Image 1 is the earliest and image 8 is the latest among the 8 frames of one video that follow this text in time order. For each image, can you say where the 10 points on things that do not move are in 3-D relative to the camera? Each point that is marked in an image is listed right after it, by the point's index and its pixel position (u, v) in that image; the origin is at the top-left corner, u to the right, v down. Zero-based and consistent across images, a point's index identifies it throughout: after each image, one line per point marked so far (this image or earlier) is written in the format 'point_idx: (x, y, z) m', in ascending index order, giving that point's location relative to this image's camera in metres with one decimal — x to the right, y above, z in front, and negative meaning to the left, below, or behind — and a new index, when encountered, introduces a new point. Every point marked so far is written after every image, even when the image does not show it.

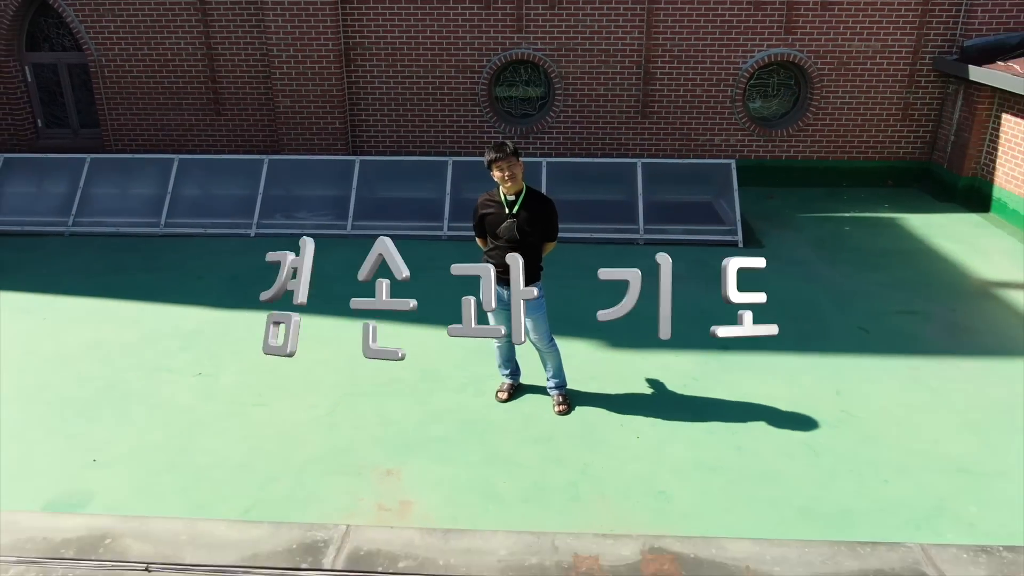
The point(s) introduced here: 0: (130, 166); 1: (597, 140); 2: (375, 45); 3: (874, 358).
0: (-4.1, +1.3, +8.7) m
1: (+1.1, +1.8, +9.9) m
2: (-1.6, +2.9, +9.6) m
3: (+2.5, -0.5, +5.5) m
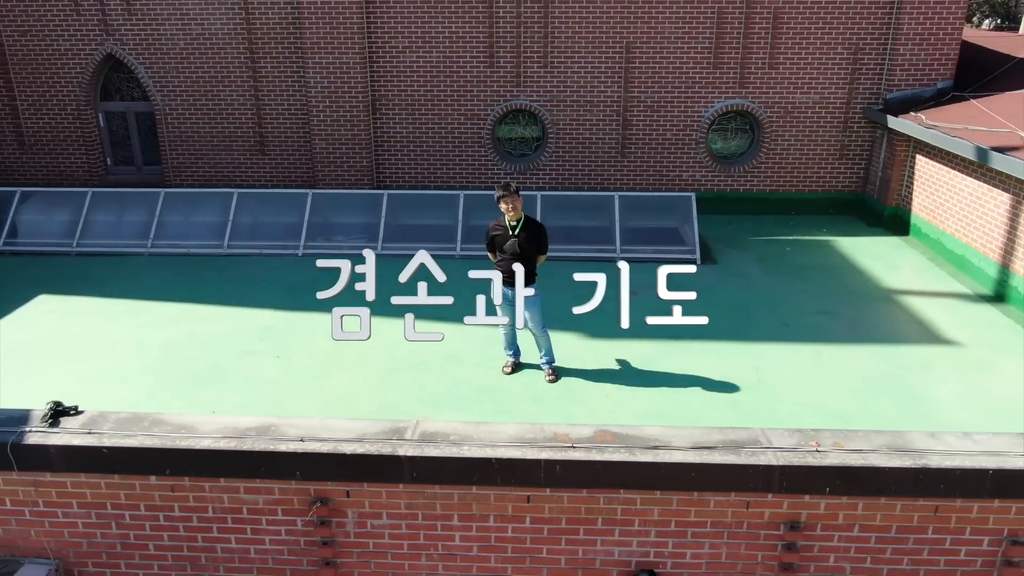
0: (-4.1, +1.2, +10.4) m
1: (+1.1, +1.6, +11.8) m
2: (-1.6, +2.7, +11.4) m
3: (+2.5, -0.5, +7.3) m
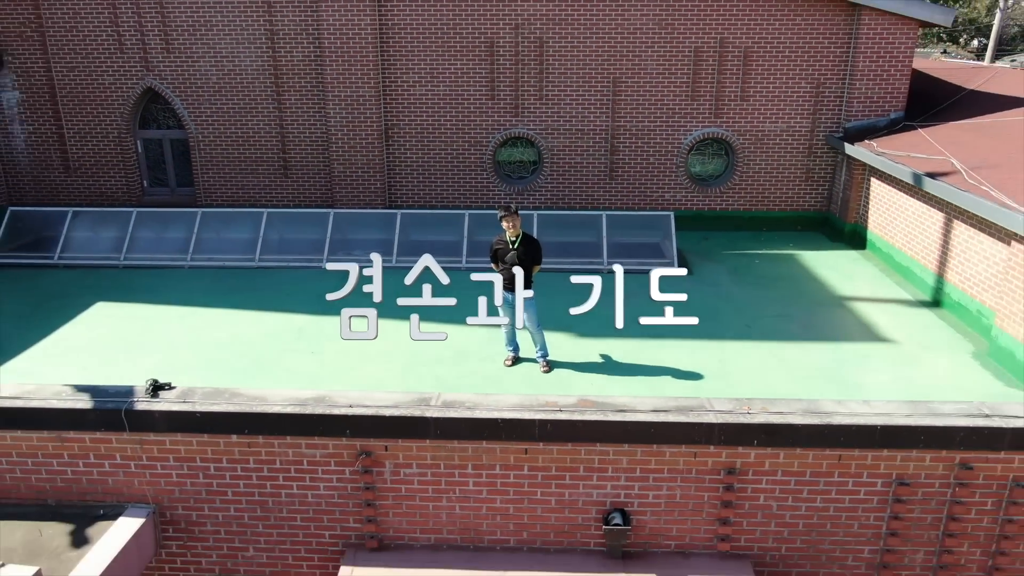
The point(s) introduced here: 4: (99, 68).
0: (-4.1, +1.0, +11.7) m
1: (+1.1, +1.5, +13.0) m
2: (-1.6, +2.6, +12.7) m
3: (+2.5, -0.6, +8.5) m
4: (-6.5, +3.5, +12.8) m
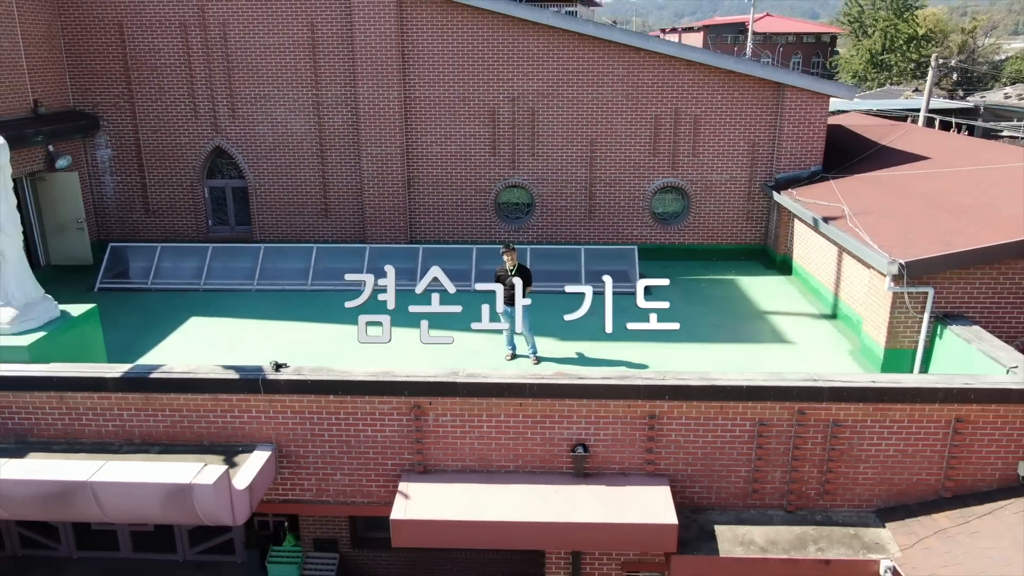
0: (-4.1, +0.7, +14.7) m
1: (+1.0, +1.1, +16.1) m
2: (-1.7, +2.2, +15.8) m
3: (+2.5, -0.8, +11.5) m
4: (-6.6, +3.1, +15.8) m
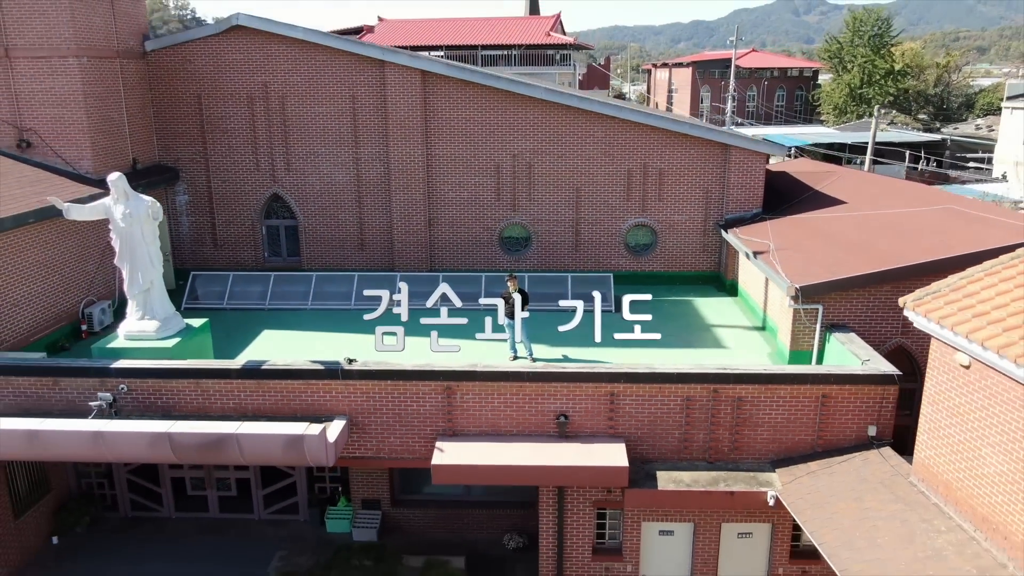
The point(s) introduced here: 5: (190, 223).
0: (-4.1, +0.2, +18.4) m
1: (+1.0, +0.6, +19.8) m
2: (-1.7, +1.7, +19.5) m
3: (+2.6, -1.1, +15.1) m
4: (-6.6, +2.6, +19.6) m
5: (-8.0, +1.6, +19.9) m
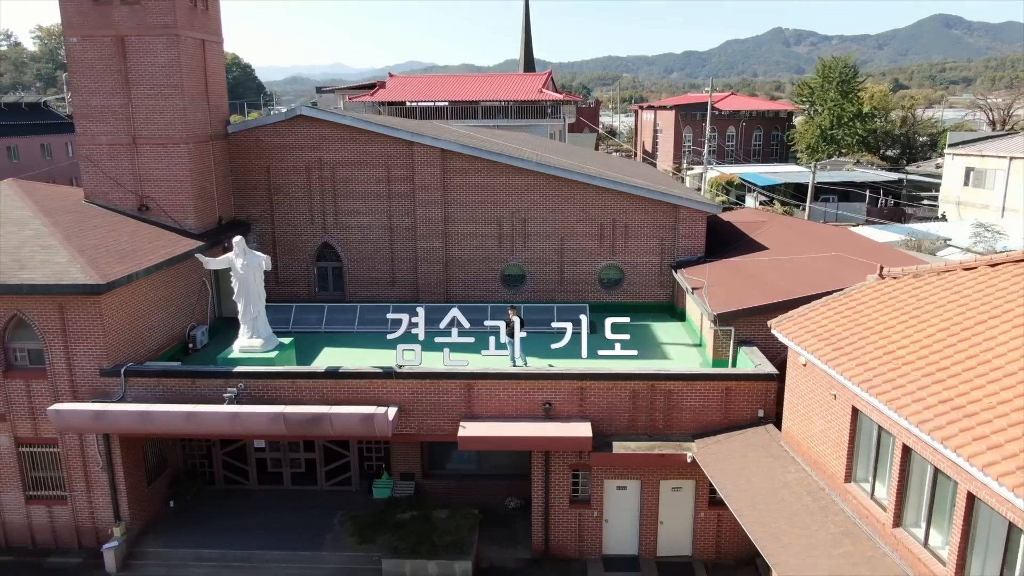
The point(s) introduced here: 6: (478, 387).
0: (-4.1, -0.6, +23.8) m
1: (+1.0, -0.2, +25.2) m
2: (-1.7, +0.9, +25.0) m
3: (+2.5, -1.8, +20.5) m
4: (-6.6, +1.8, +25.0) m
5: (-8.0, +0.7, +25.4) m
6: (-0.7, -2.1, +17.4) m
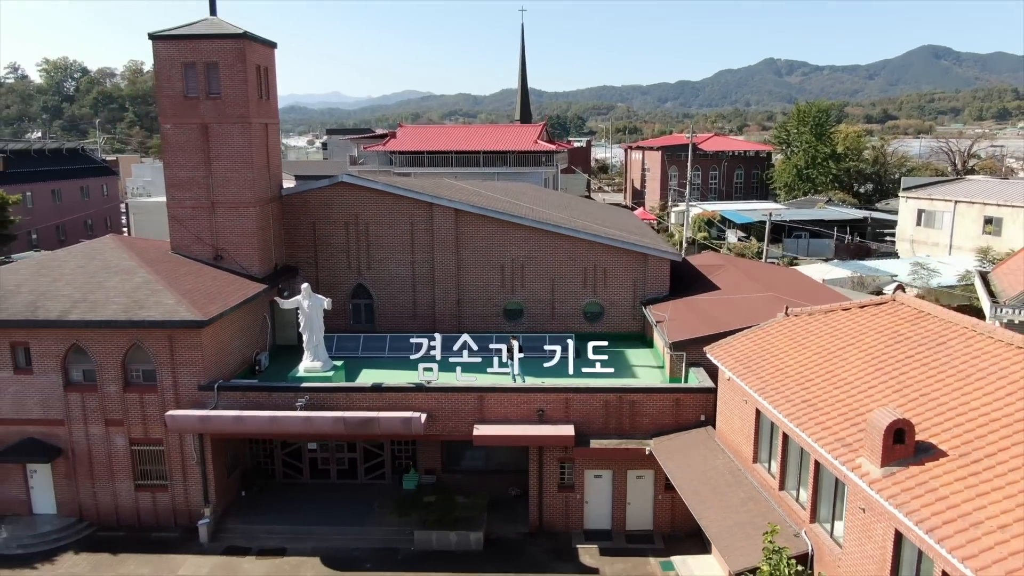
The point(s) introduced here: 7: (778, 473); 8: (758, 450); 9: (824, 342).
0: (-4.1, -1.8, +29.3) m
1: (+1.0, -1.5, +30.7) m
2: (-1.7, -0.4, +30.5) m
3: (+2.6, -2.9, +26.0) m
4: (-6.6, +0.5, +30.6) m
5: (-8.0, -0.5, +30.9) m
6: (-0.7, -3.1, +22.9) m
7: (+5.9, -4.1, +17.8) m
8: (+5.8, -3.9, +19.1) m
9: (+7.4, -1.3, +19.1) m
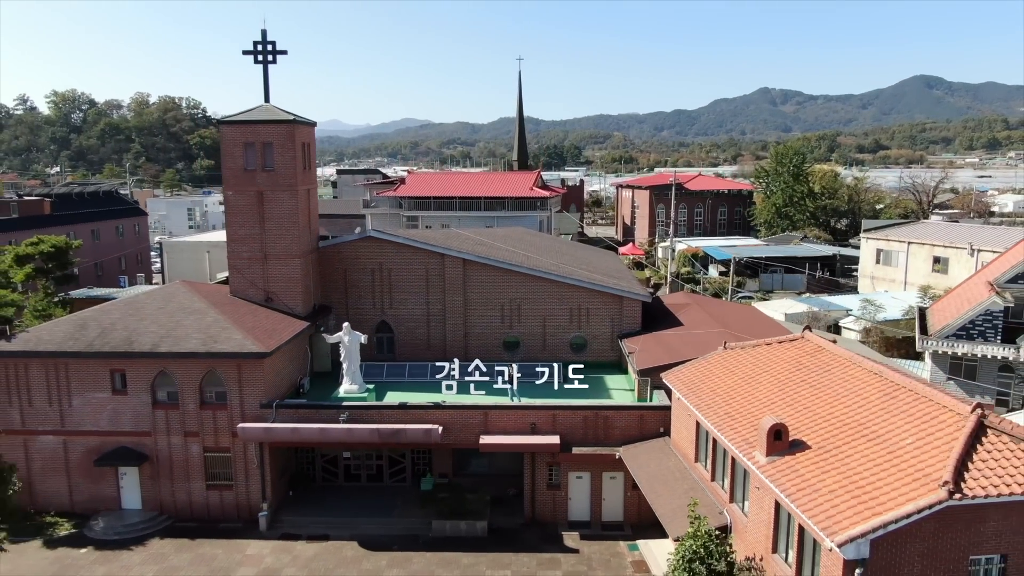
0: (-4.2, -3.4, +35.2) m
1: (+0.9, -3.1, +36.7) m
2: (-1.8, -2.0, +36.5) m
3: (+2.5, -4.4, +31.9) m
4: (-6.7, -1.1, +36.6) m
5: (-8.1, -2.2, +36.8) m
6: (-0.8, -4.5, +28.8) m
7: (+5.9, -5.3, +23.7) m
8: (+5.8, -5.1, +25.0) m
9: (+7.4, -2.6, +25.1) m
